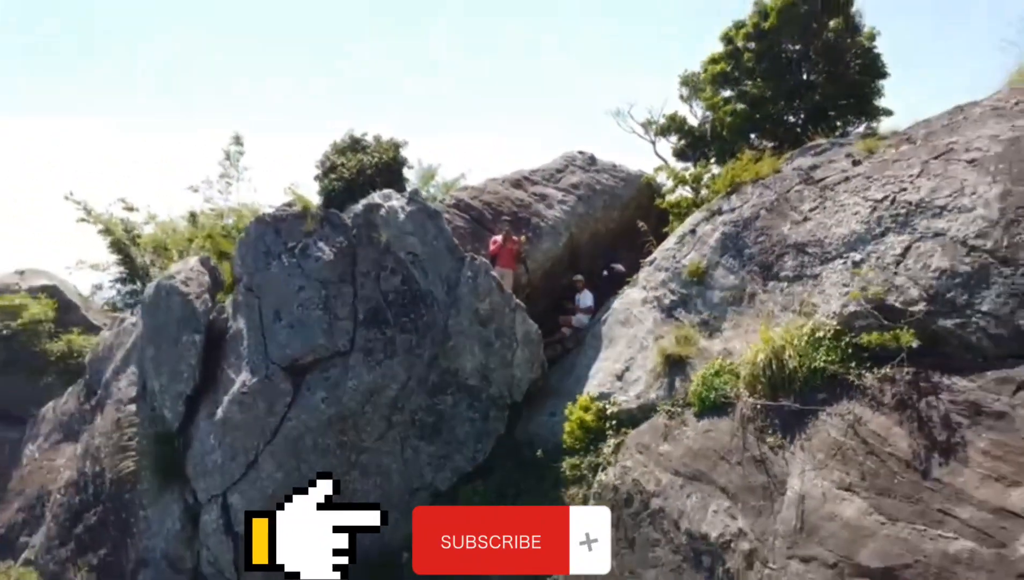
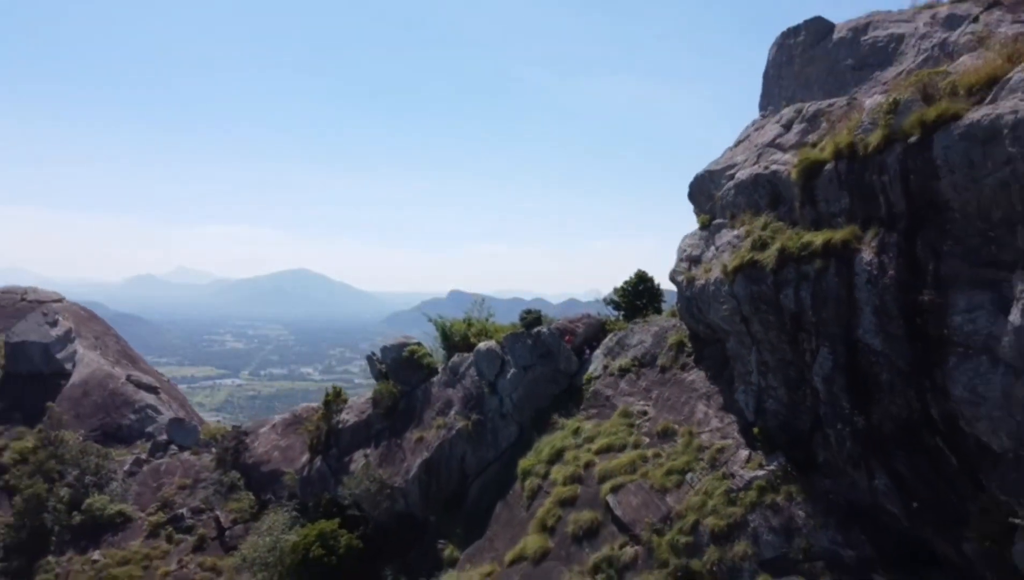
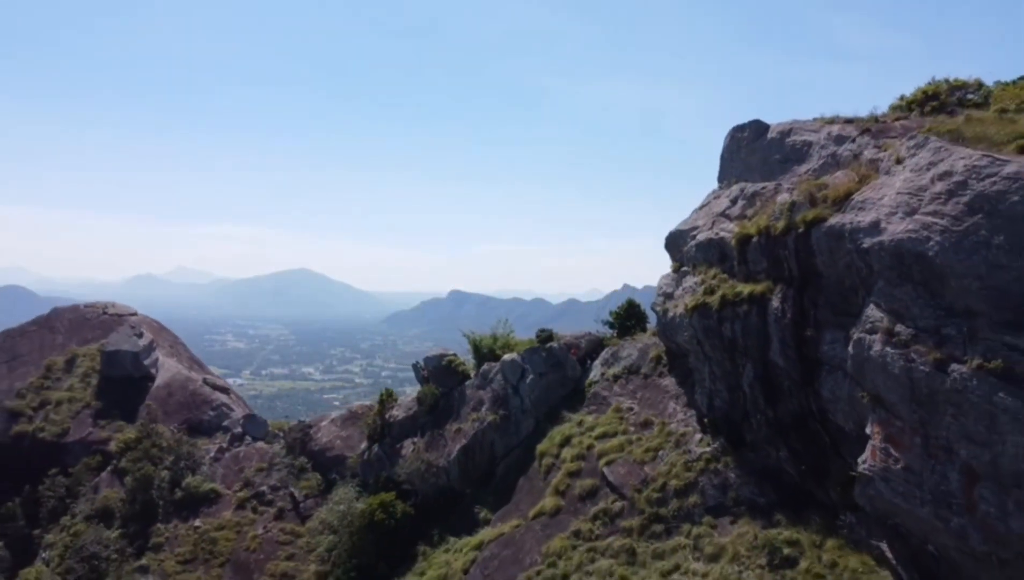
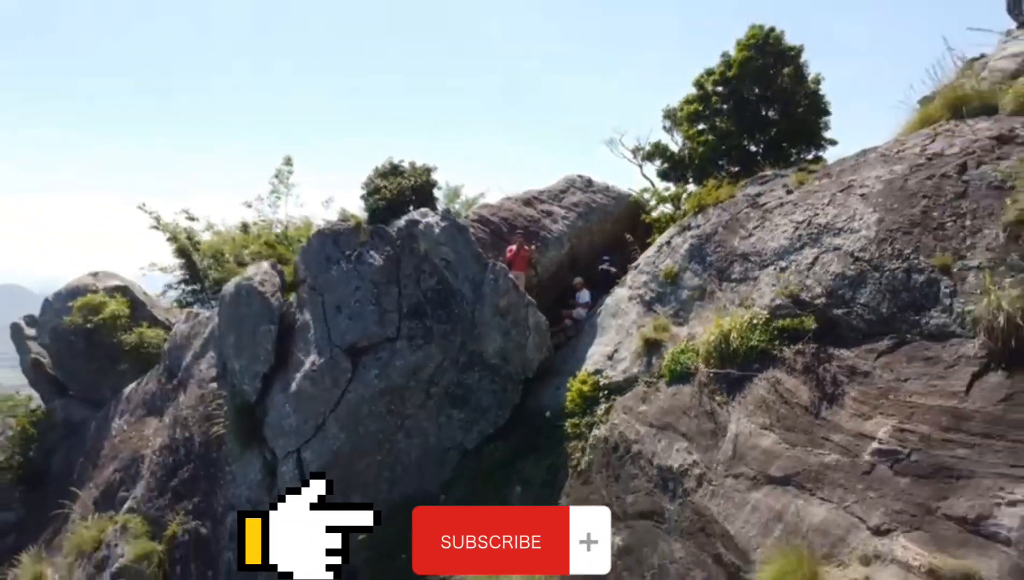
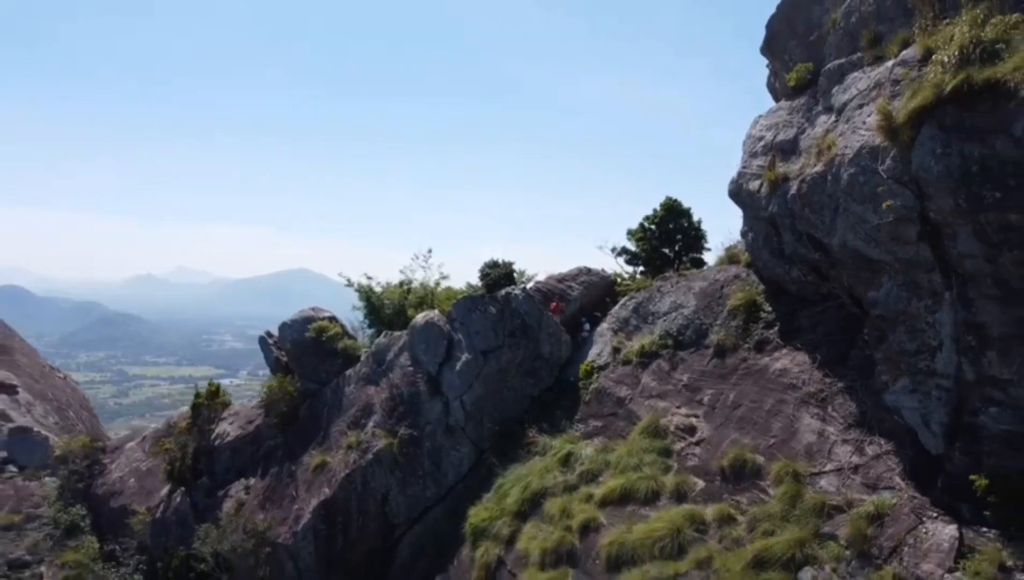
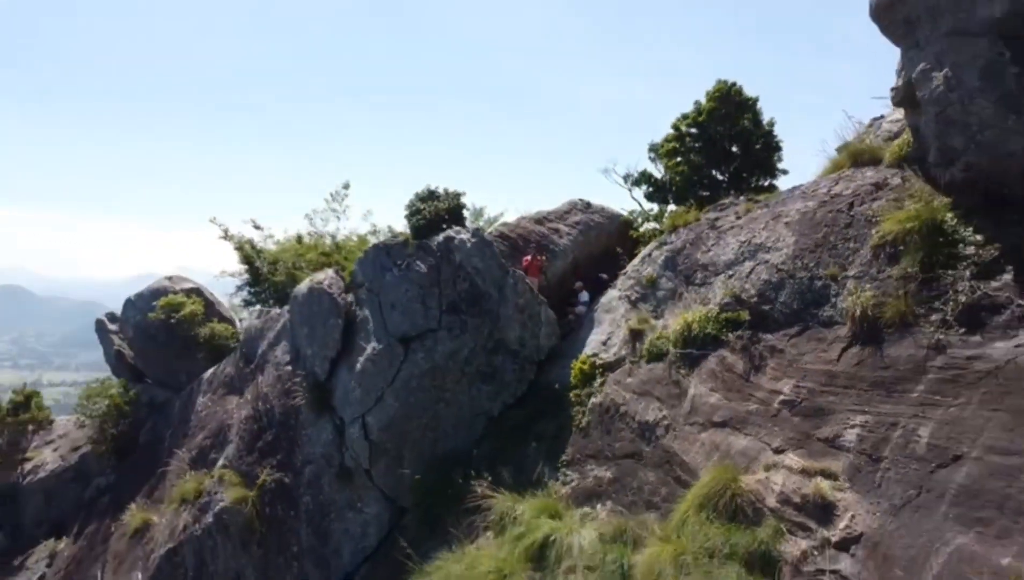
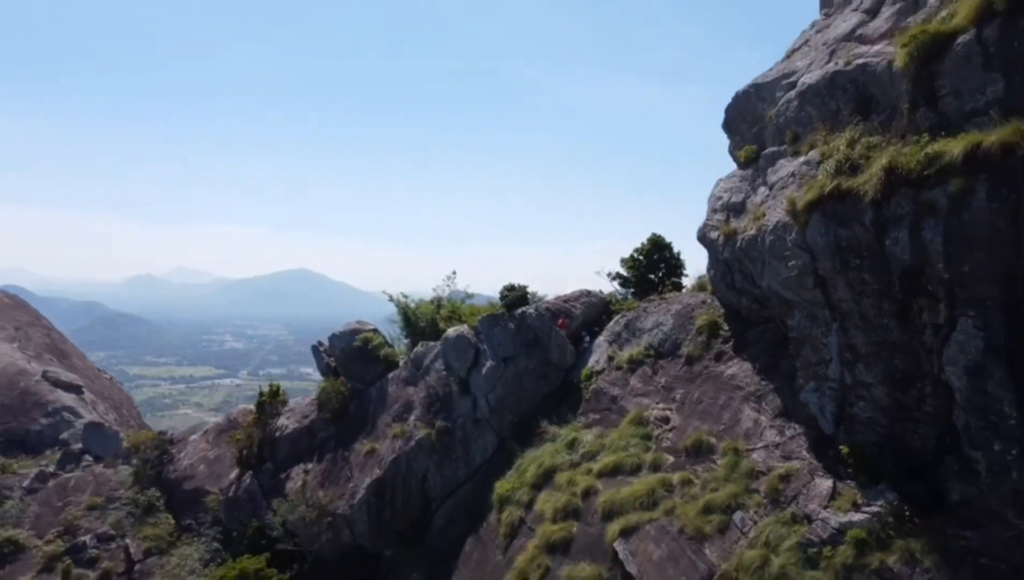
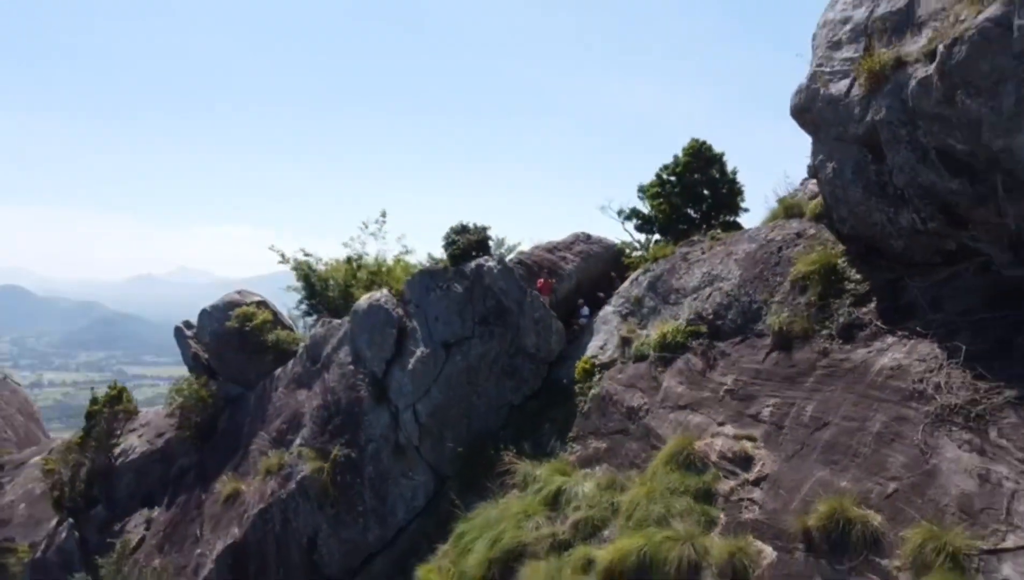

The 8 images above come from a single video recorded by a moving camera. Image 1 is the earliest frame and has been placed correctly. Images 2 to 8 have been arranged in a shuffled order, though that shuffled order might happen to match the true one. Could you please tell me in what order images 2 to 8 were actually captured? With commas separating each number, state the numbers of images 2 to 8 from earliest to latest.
4, 6, 8, 5, 7, 2, 3
